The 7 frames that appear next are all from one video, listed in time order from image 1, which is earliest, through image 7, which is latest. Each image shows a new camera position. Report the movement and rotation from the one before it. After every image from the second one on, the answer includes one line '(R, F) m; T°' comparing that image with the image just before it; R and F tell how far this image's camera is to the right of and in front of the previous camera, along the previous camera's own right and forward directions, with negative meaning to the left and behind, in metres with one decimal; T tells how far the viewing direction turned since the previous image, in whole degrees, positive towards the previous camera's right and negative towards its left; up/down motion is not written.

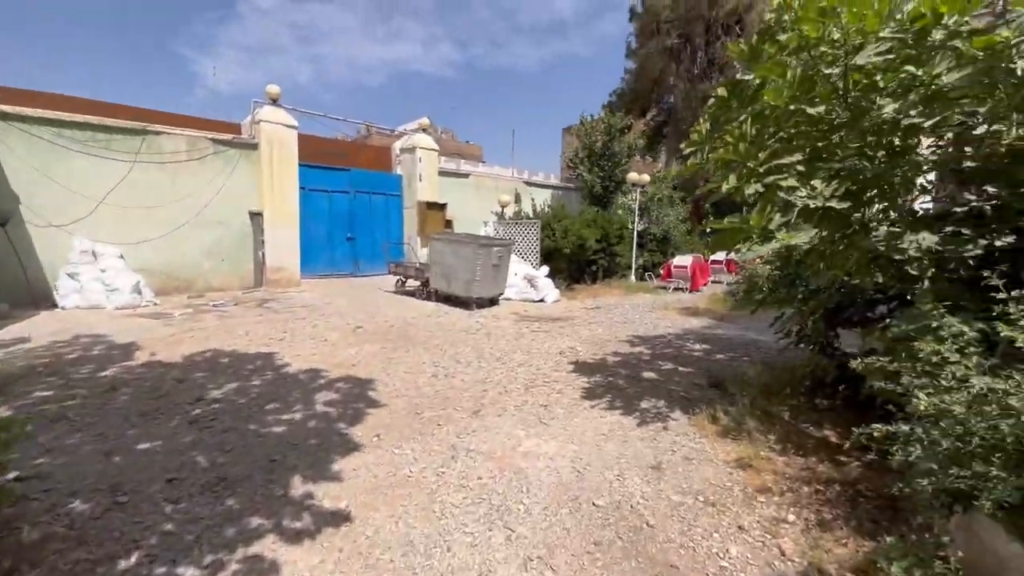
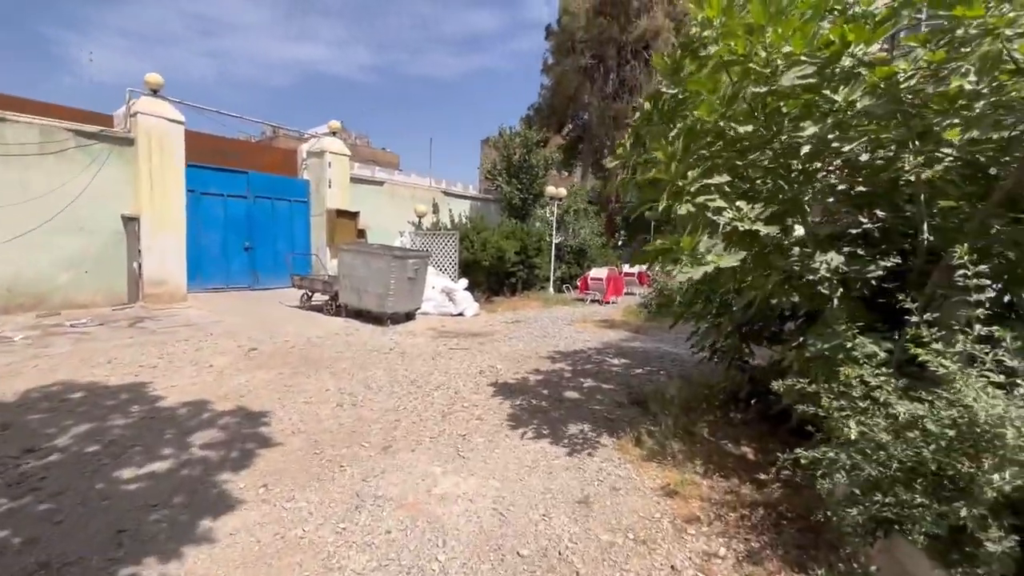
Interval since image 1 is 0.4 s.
(0.0, +0.3) m; +10°
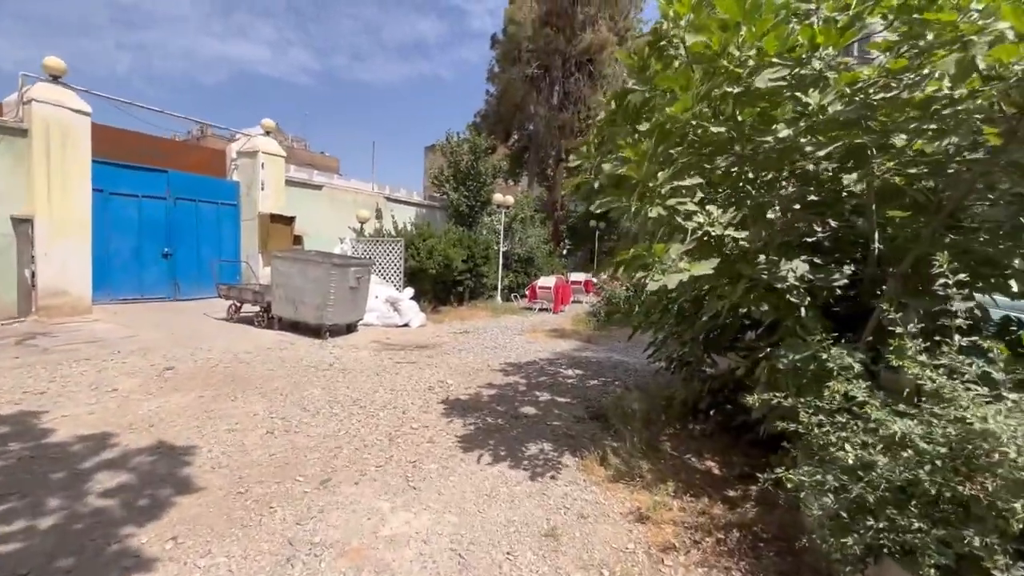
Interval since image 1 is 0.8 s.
(-0.1, +0.3) m; +7°
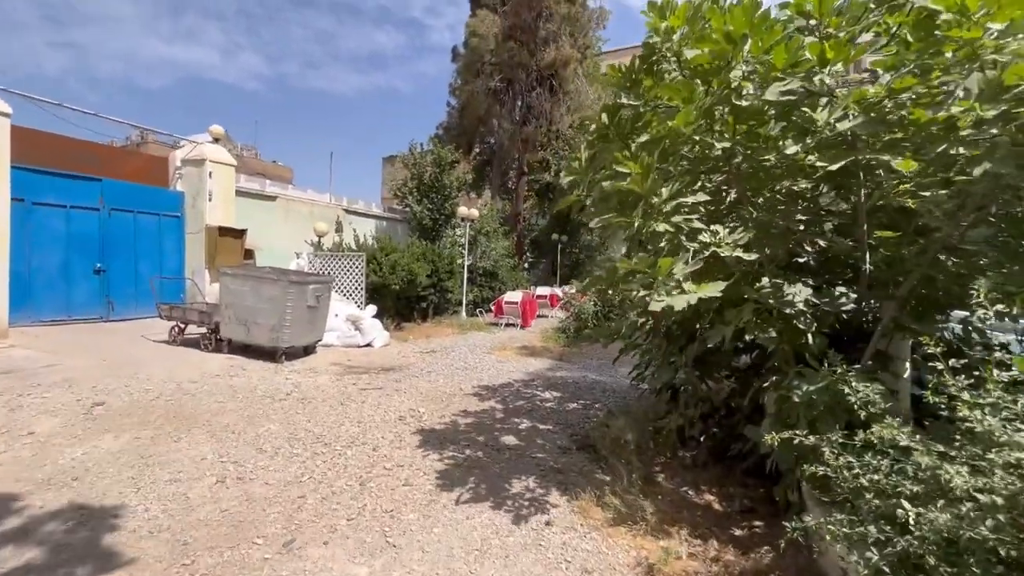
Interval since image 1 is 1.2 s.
(-0.2, +0.3) m; +5°
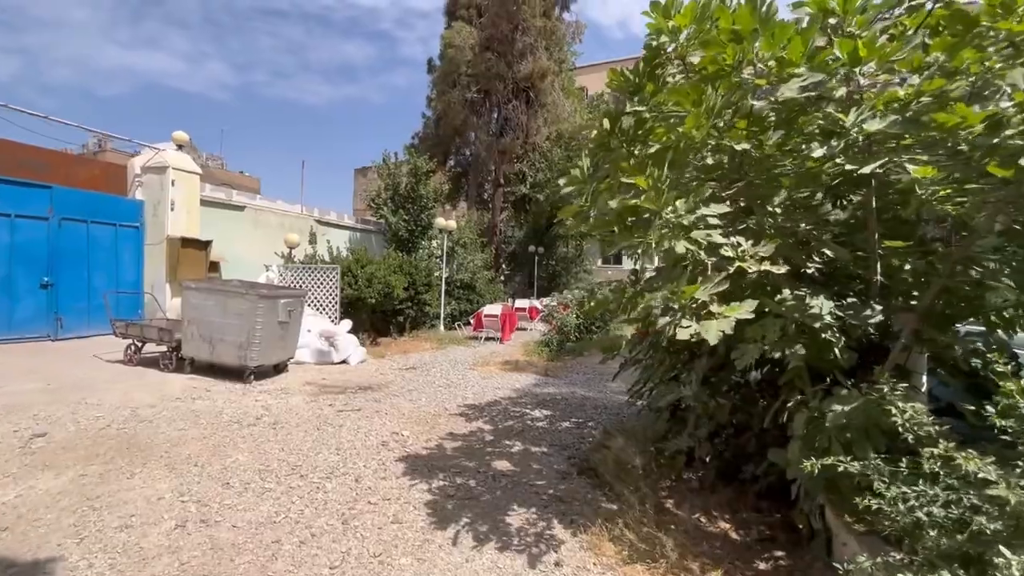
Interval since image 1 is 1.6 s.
(-0.2, +0.3) m; +3°
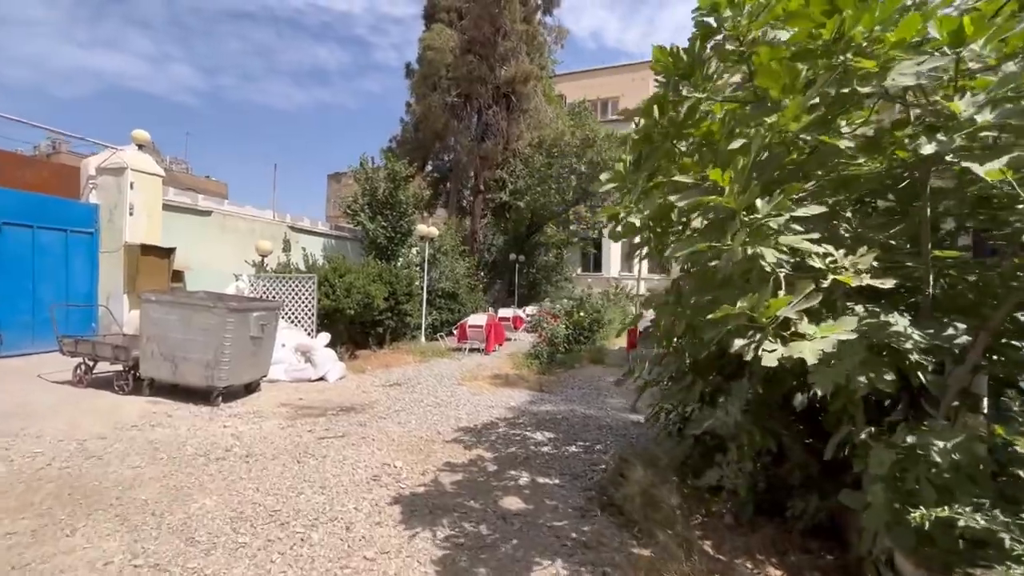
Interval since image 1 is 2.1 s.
(-0.3, +0.5) m; +3°
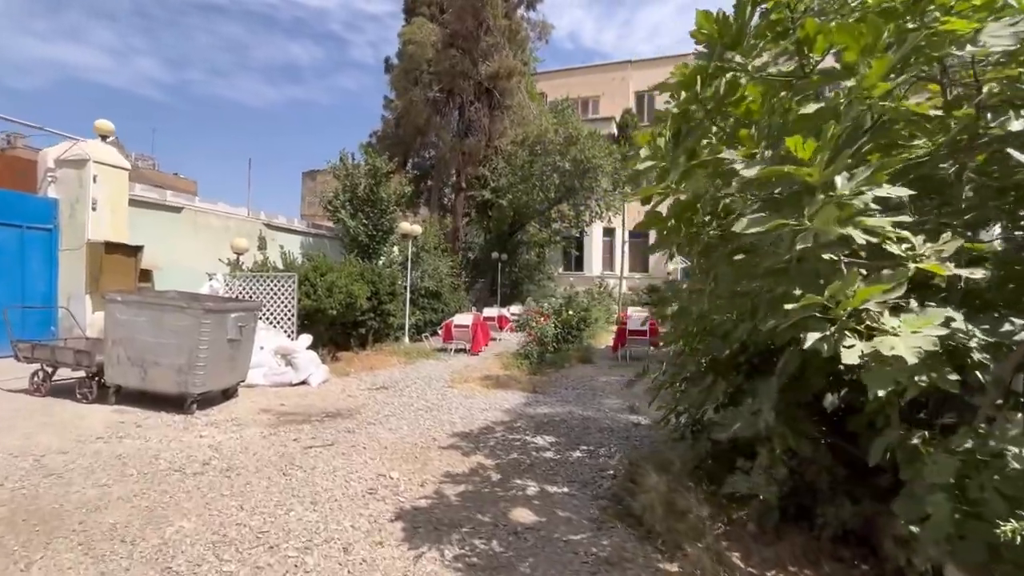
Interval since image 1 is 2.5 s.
(-0.2, +0.3) m; +3°
